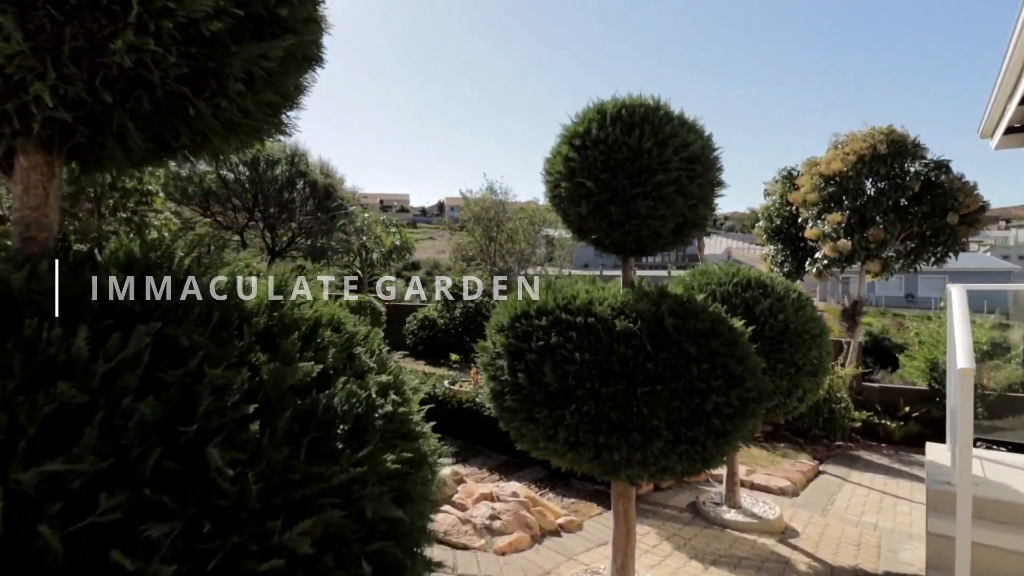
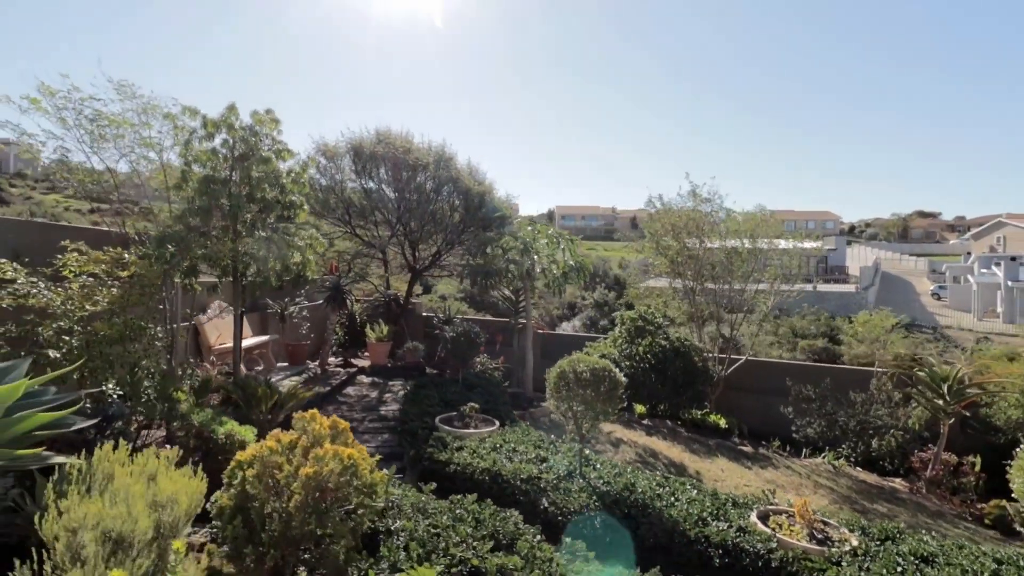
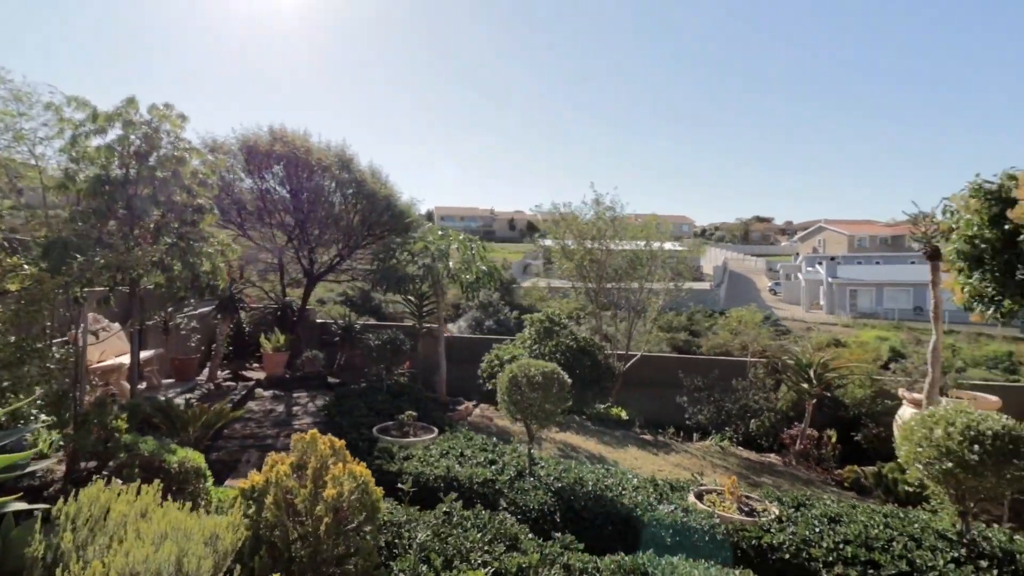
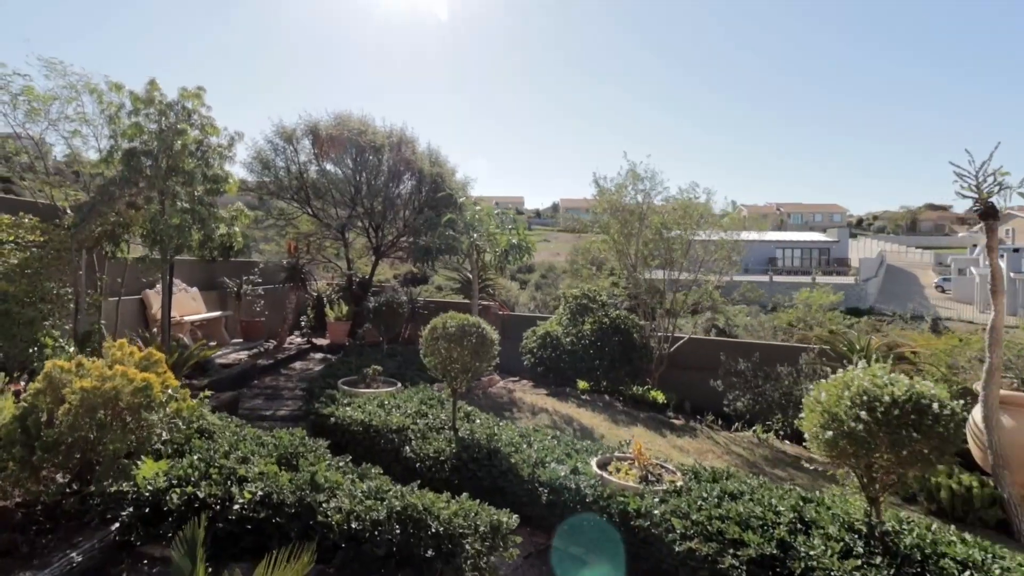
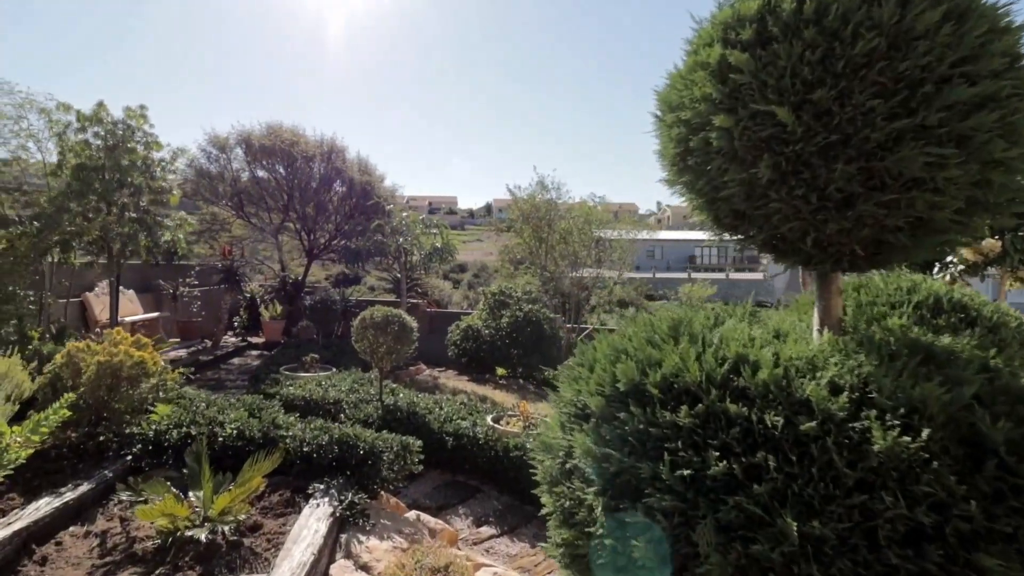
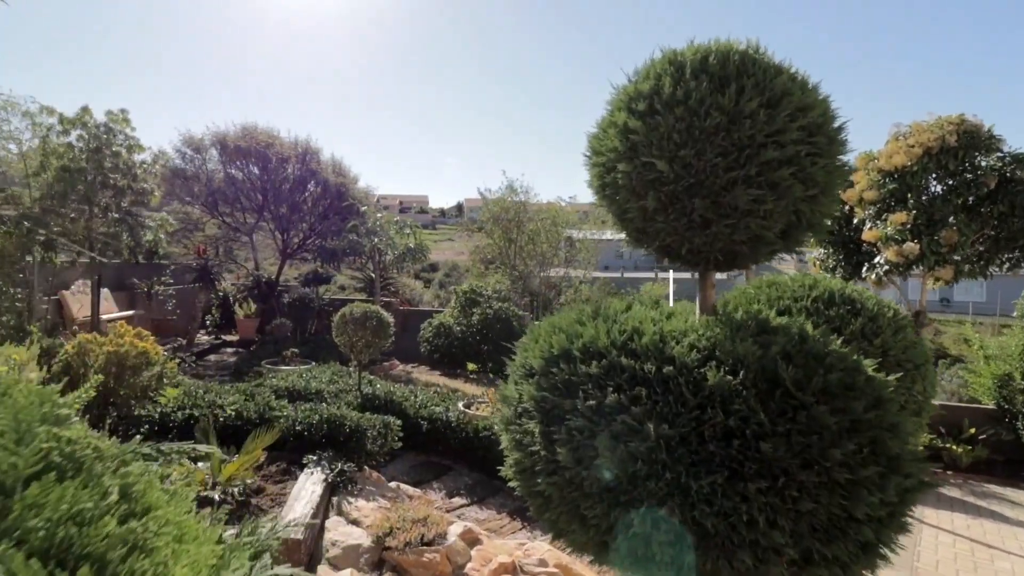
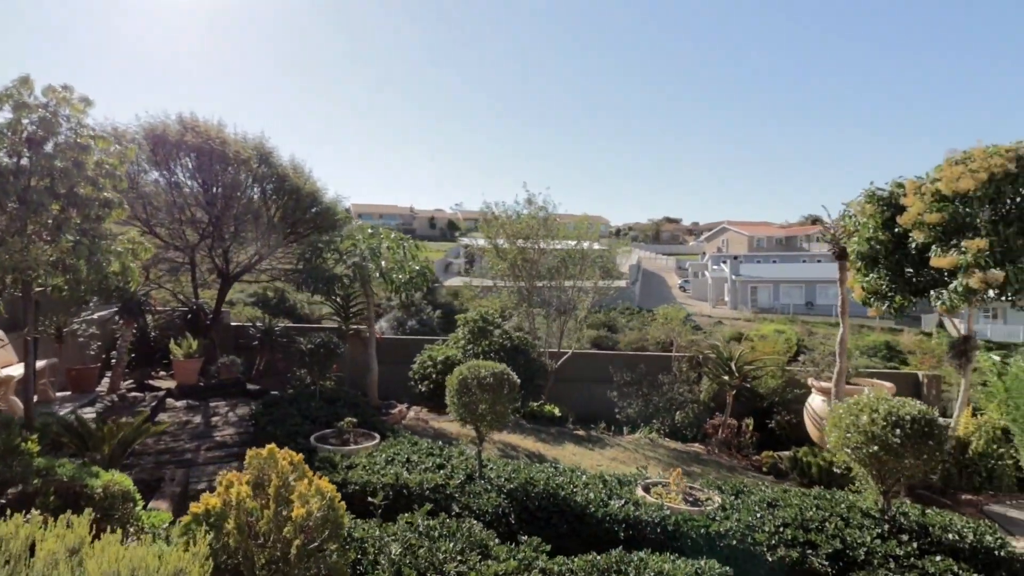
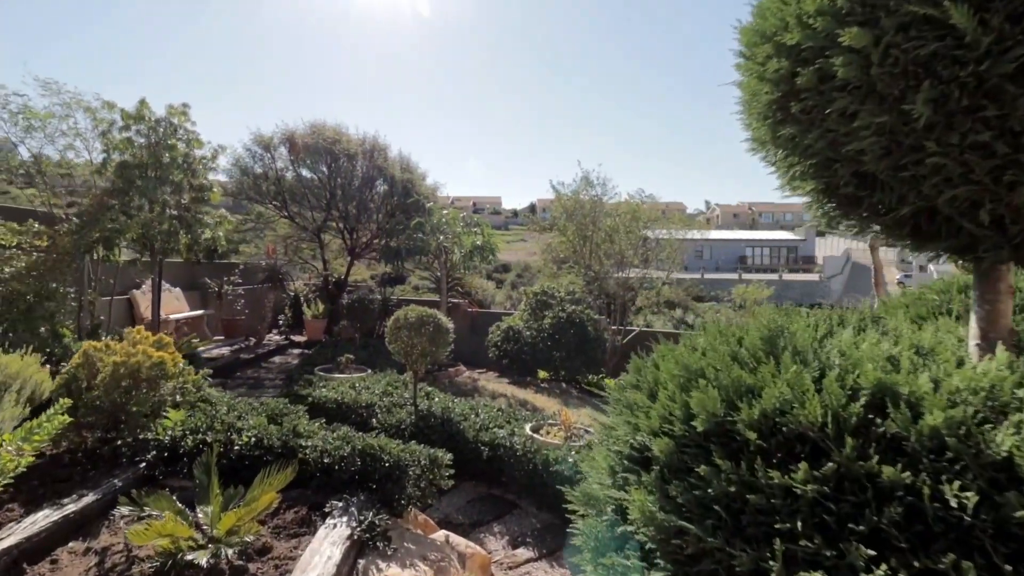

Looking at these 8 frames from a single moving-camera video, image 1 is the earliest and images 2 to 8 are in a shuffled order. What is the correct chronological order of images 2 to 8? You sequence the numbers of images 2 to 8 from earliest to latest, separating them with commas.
6, 5, 8, 4, 2, 3, 7
